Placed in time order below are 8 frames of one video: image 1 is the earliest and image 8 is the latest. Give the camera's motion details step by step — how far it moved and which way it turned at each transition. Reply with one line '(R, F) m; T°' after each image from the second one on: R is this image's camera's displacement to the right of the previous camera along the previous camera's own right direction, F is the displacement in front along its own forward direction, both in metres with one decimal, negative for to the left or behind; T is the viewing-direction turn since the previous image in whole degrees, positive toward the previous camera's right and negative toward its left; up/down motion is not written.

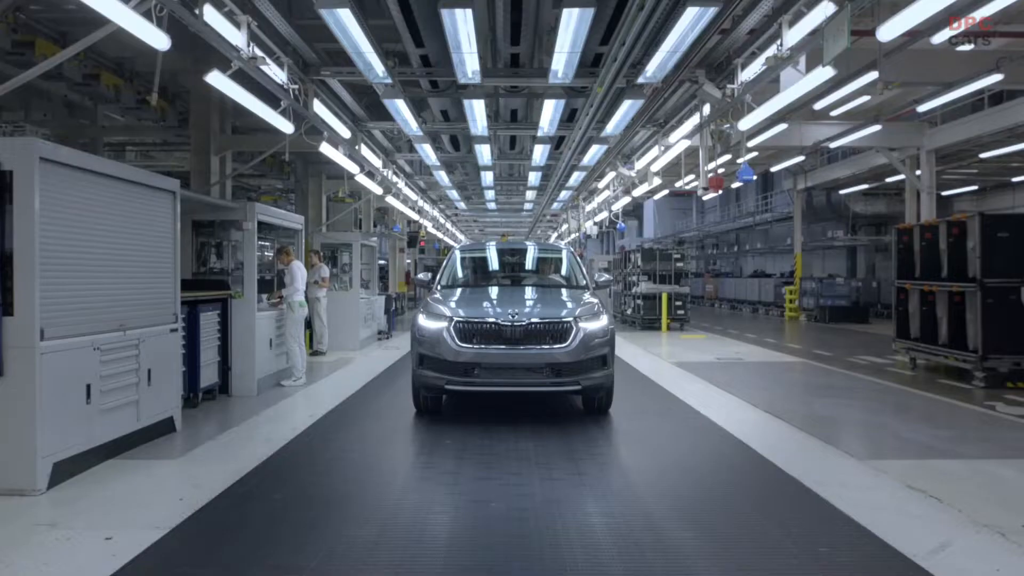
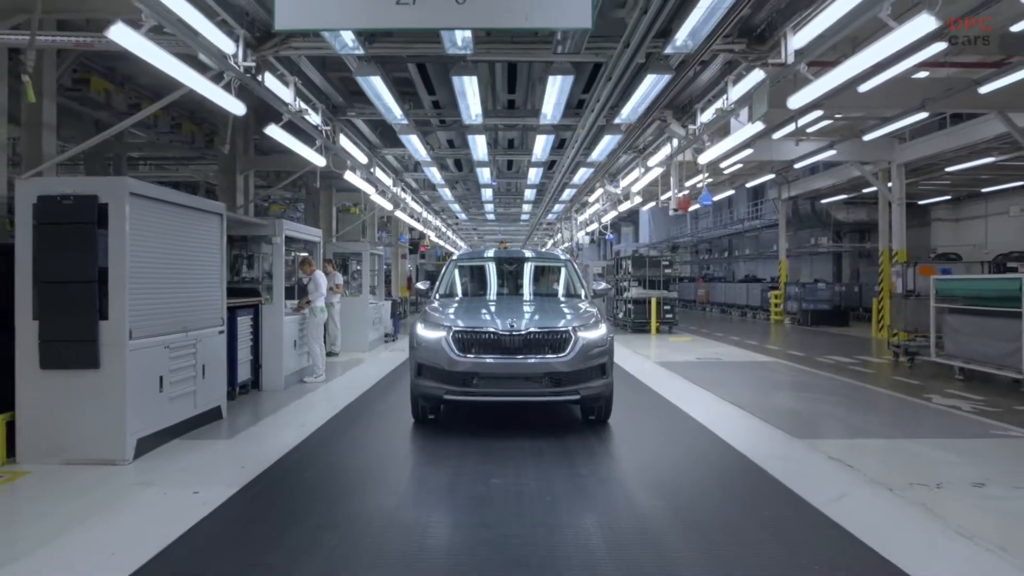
(0.0, -1.2) m; 0°
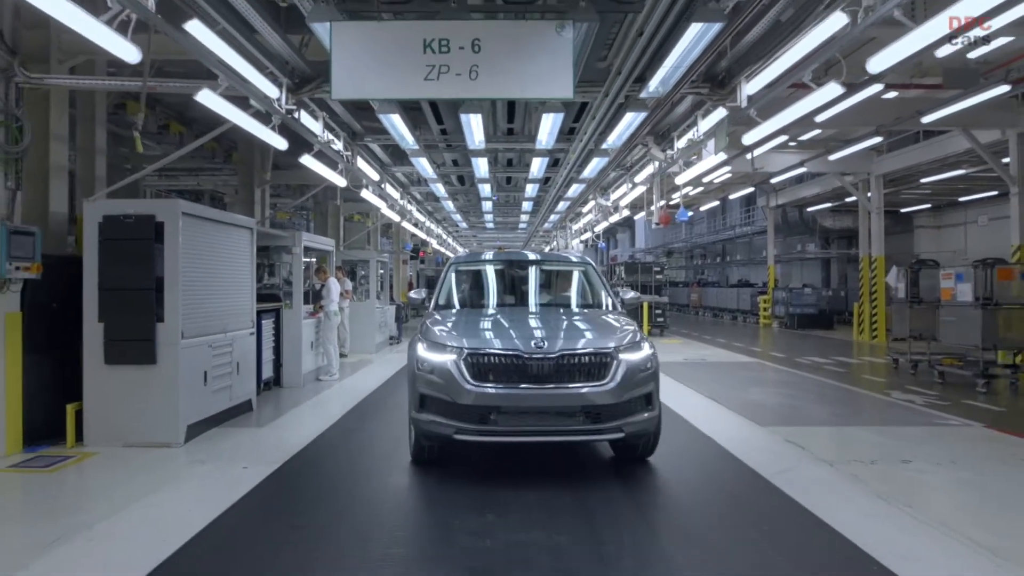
(0.0, -1.0) m; 0°
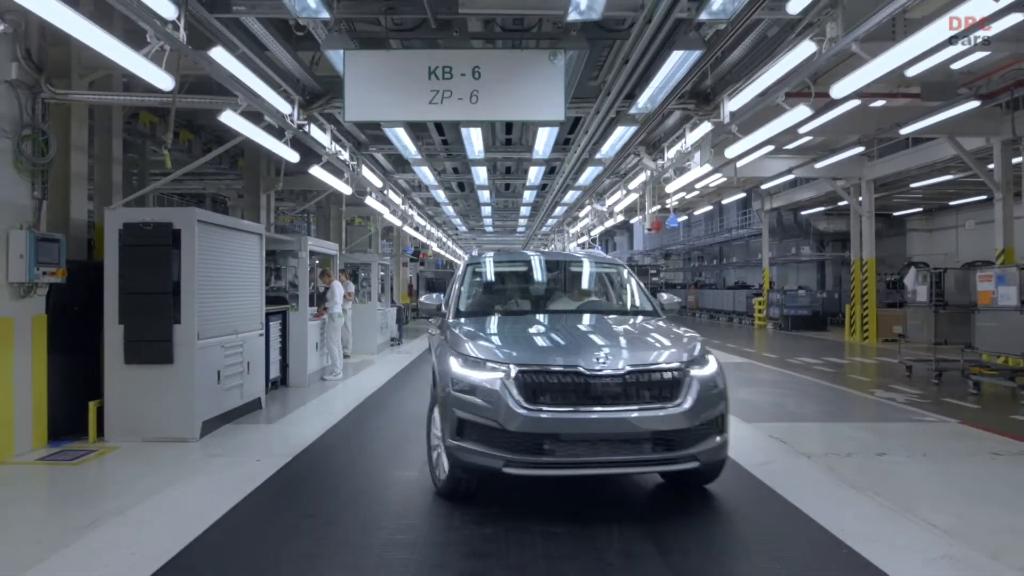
(0.0, -0.4) m; 0°
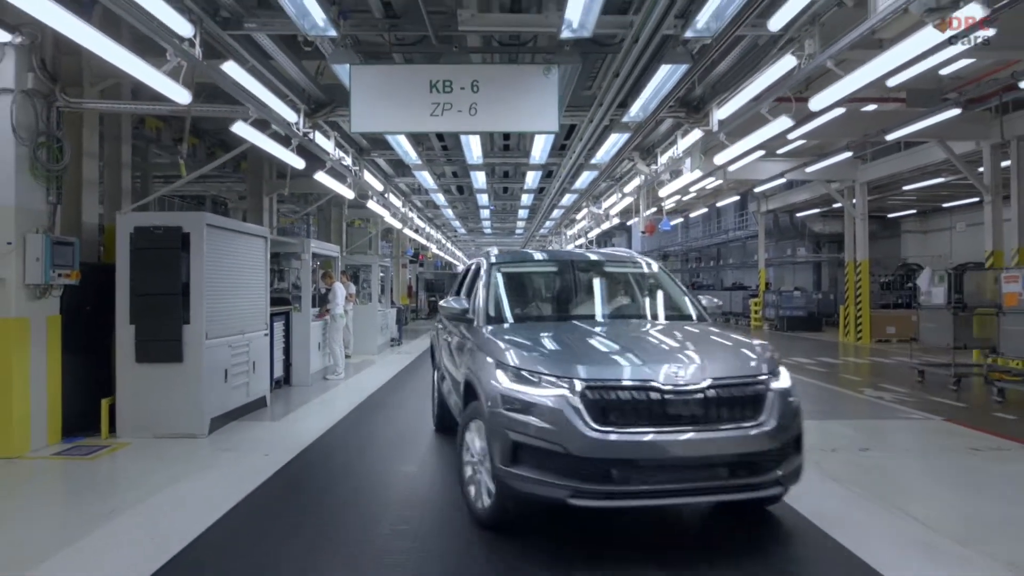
(0.0, -0.3) m; 0°
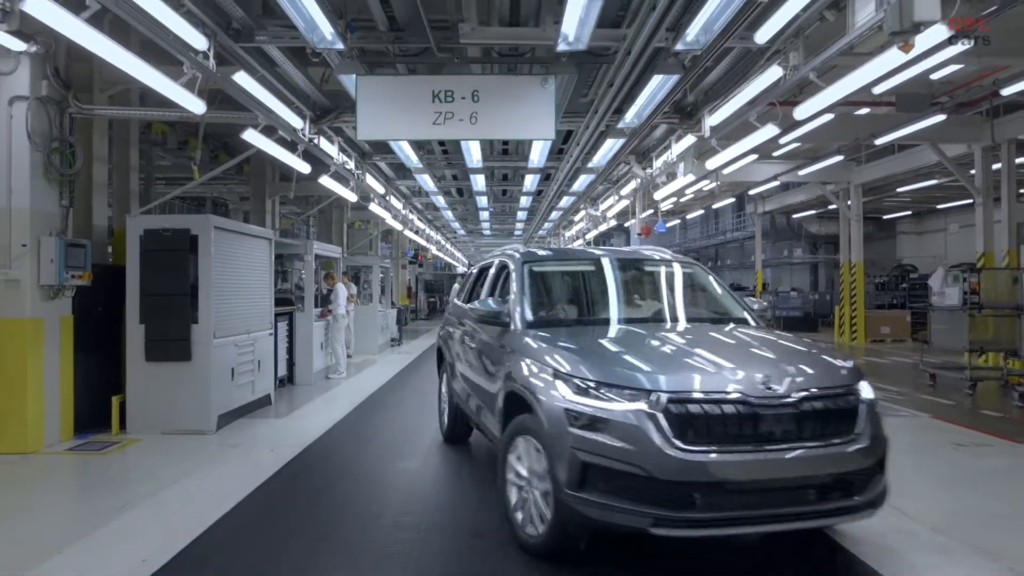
(0.0, -0.2) m; 0°
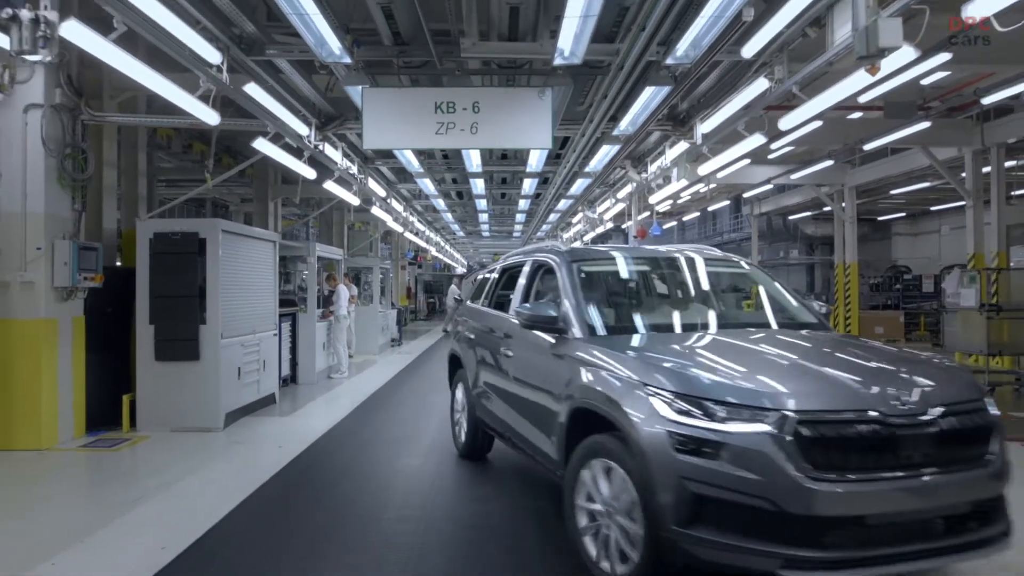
(0.0, -0.3) m; 0°
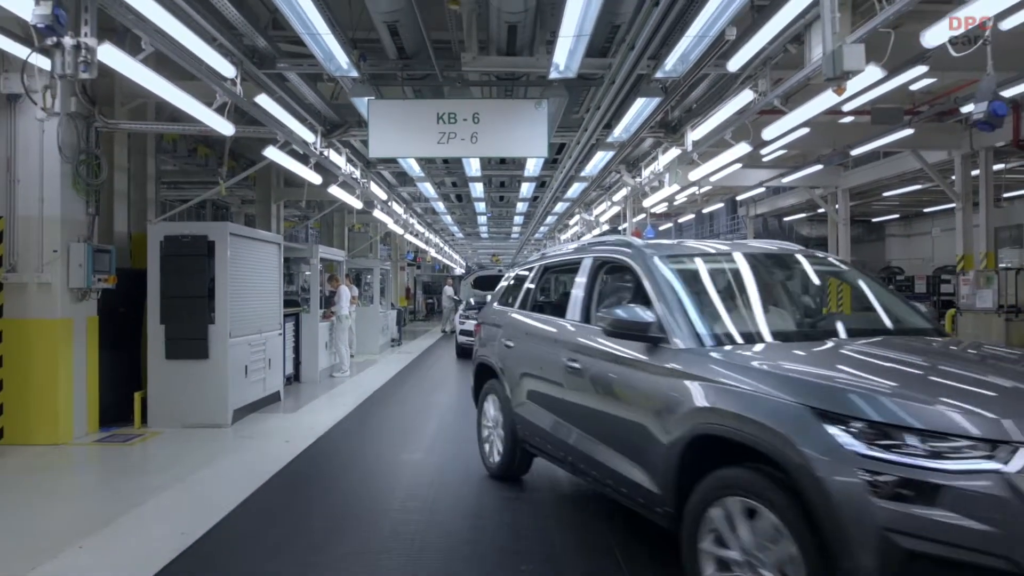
(0.0, -0.3) m; 0°
